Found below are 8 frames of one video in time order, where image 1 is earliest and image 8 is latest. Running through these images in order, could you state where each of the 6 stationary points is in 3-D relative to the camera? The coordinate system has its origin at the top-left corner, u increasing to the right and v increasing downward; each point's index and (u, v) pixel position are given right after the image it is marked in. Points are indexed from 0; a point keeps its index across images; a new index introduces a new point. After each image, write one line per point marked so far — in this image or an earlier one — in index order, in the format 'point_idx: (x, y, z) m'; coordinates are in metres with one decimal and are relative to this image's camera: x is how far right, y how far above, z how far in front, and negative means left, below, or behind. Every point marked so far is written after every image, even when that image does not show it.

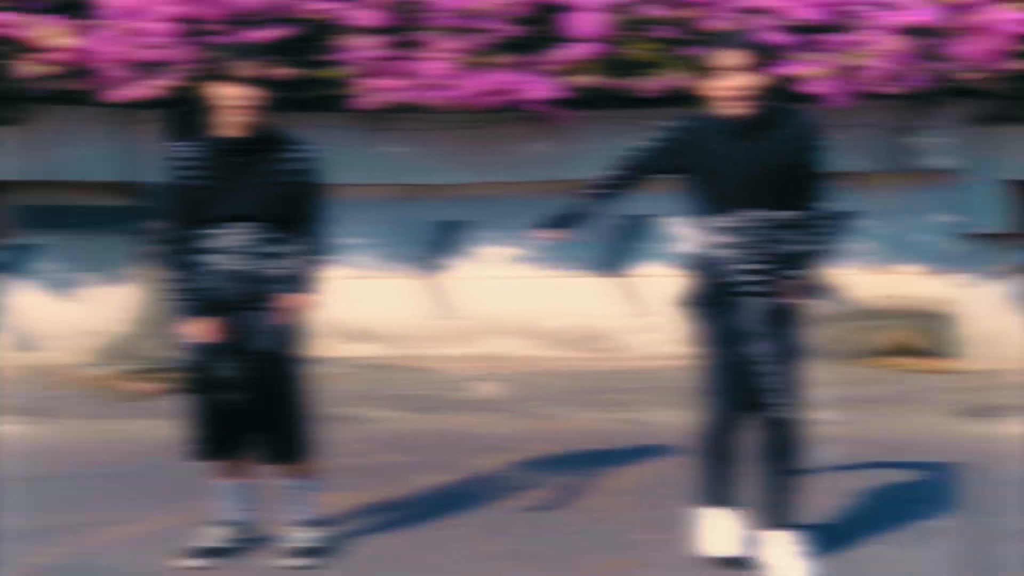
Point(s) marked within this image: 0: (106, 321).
0: (-2.5, -0.2, +6.6) m
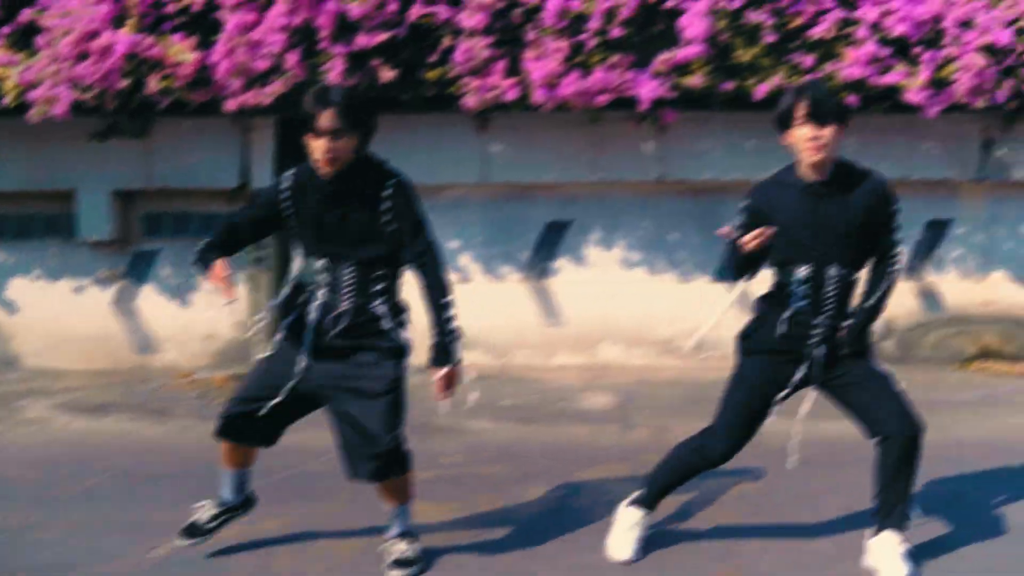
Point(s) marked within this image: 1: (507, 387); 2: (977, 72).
0: (-1.9, -0.2, +6.8) m
1: (0.0, -0.6, +6.6) m
2: (+2.9, +1.3, +6.5) m
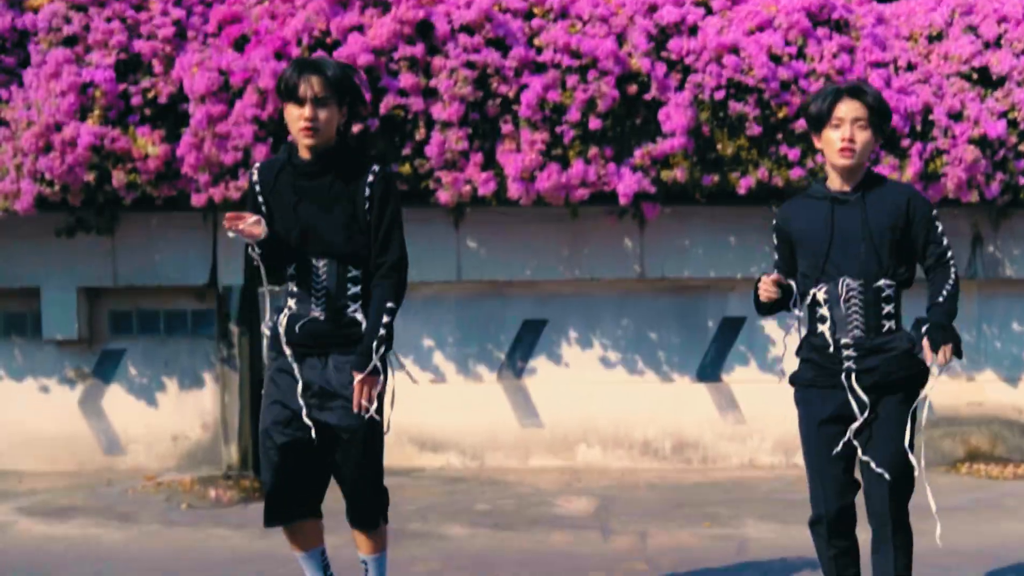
0: (-2.0, -0.8, +6.7) m
1: (-0.2, -1.2, +6.4) m
2: (+2.7, +0.7, +6.3) m
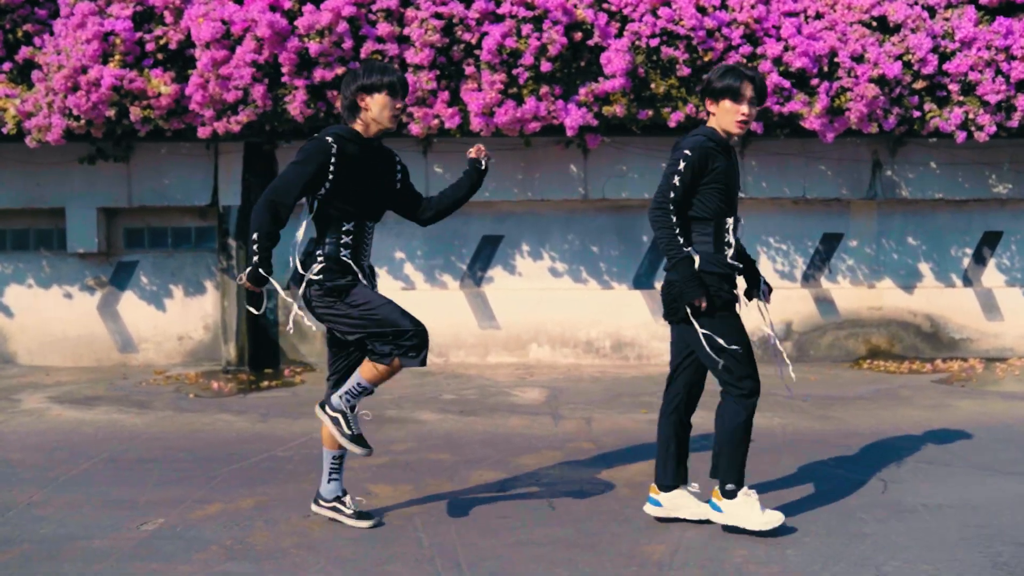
0: (-2.3, -0.3, +7.7) m
1: (-0.4, -0.7, +7.4) m
2: (+2.4, +1.3, +7.3) m
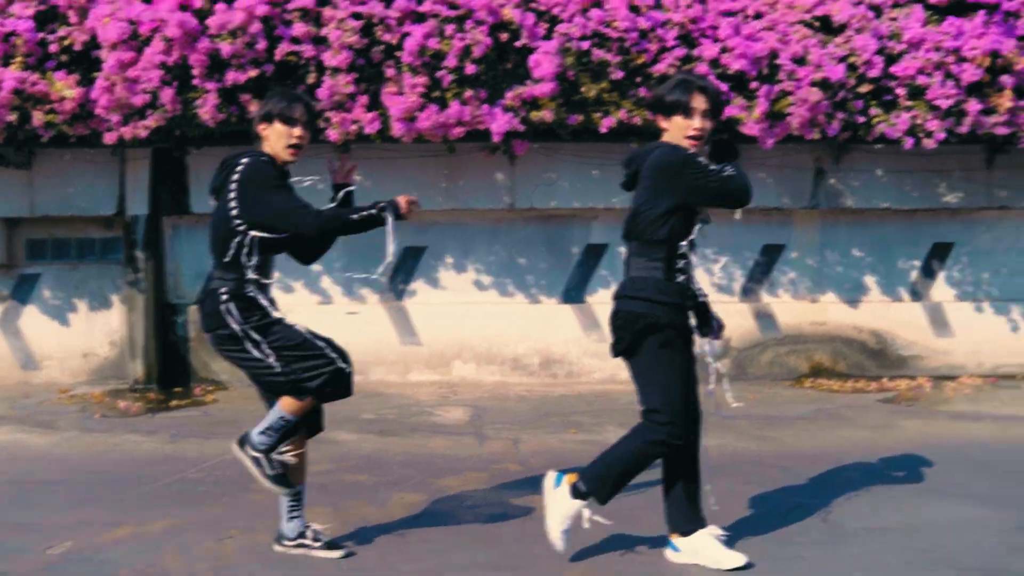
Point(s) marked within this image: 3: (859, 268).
0: (-2.8, -0.4, +7.3) m
1: (-1.0, -0.7, +7.0) m
2: (+1.9, +1.2, +6.9) m
3: (+2.4, +0.1, +7.3) m
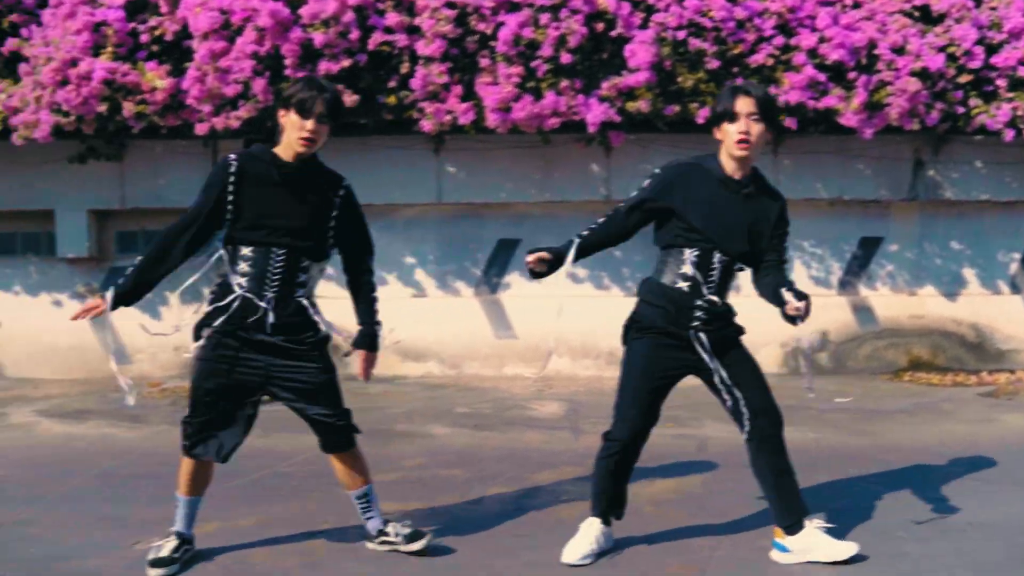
0: (-2.2, -0.3, +7.2) m
1: (-0.3, -0.7, +6.9) m
2: (+2.6, +1.2, +6.8) m
3: (+3.0, +0.2, +7.2) m
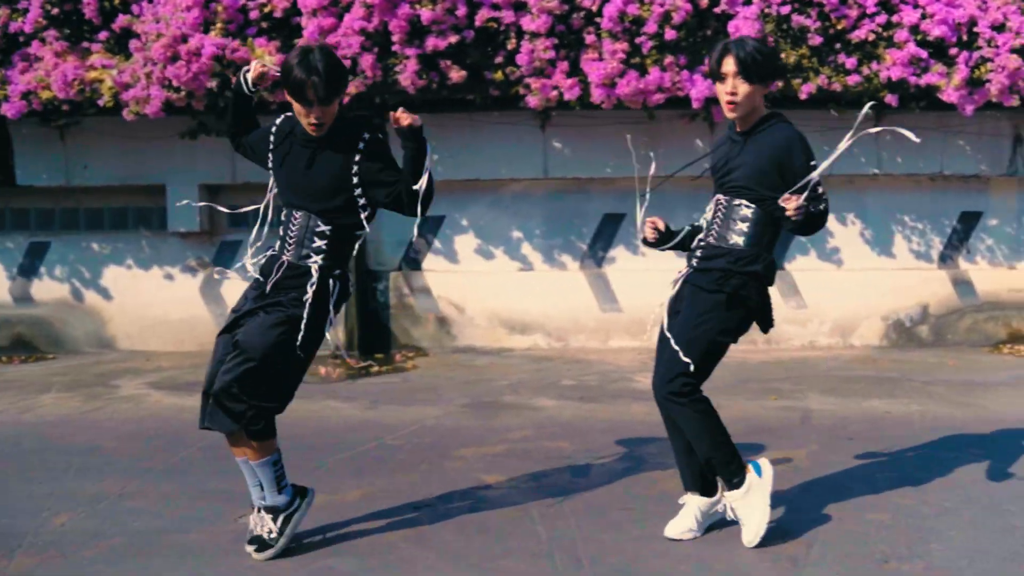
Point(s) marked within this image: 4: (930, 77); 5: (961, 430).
0: (-1.5, -0.1, +7.3) m
1: (+0.4, -0.5, +7.1) m
2: (+3.3, +1.4, +6.9) m
3: (+3.7, +0.4, +7.3) m
4: (+2.8, +1.4, +7.0) m
5: (+2.6, -0.8, +5.9) m
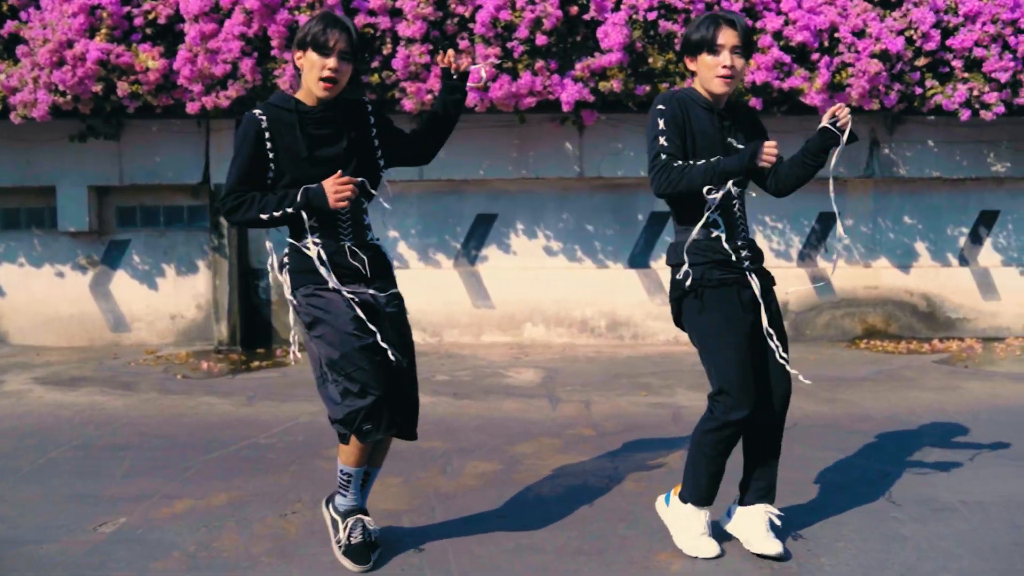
0: (-2.3, -0.1, +7.6) m
1: (-0.5, -0.5, +7.4) m
2: (+2.4, +1.4, +7.2) m
3: (+2.9, +0.4, +7.6) m
4: (+1.9, +1.4, +7.2) m
5: (+1.7, -0.8, +6.2) m
